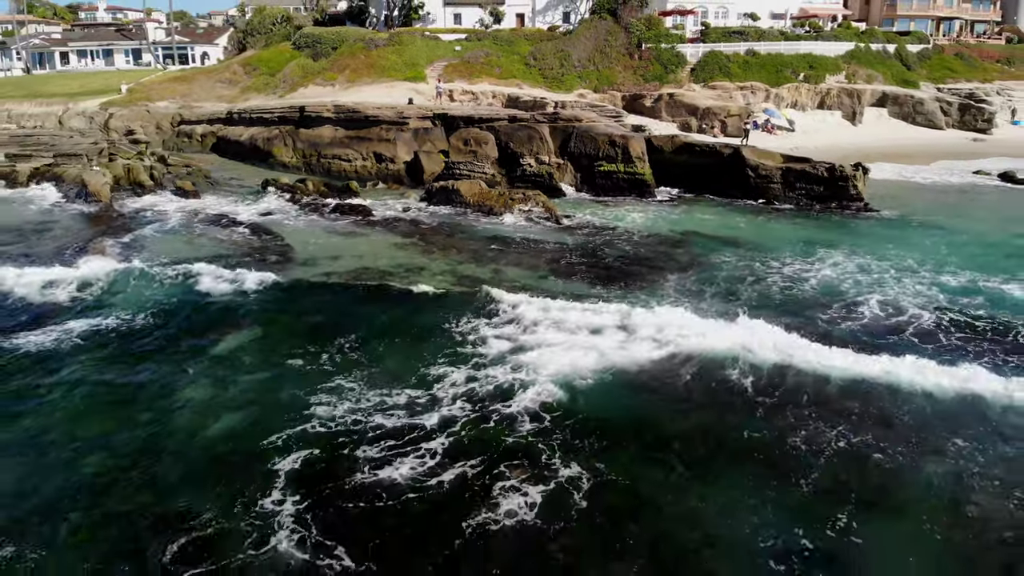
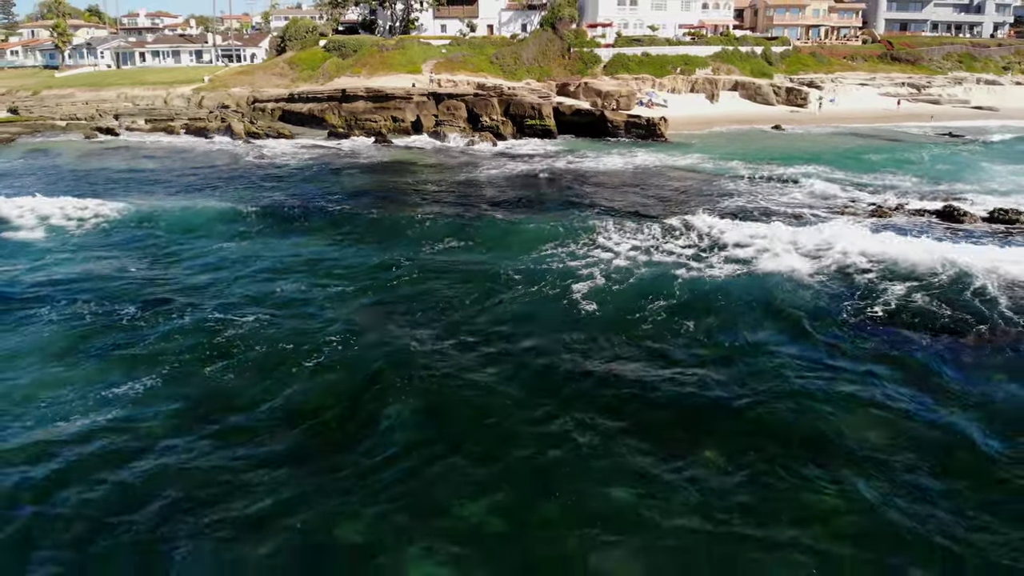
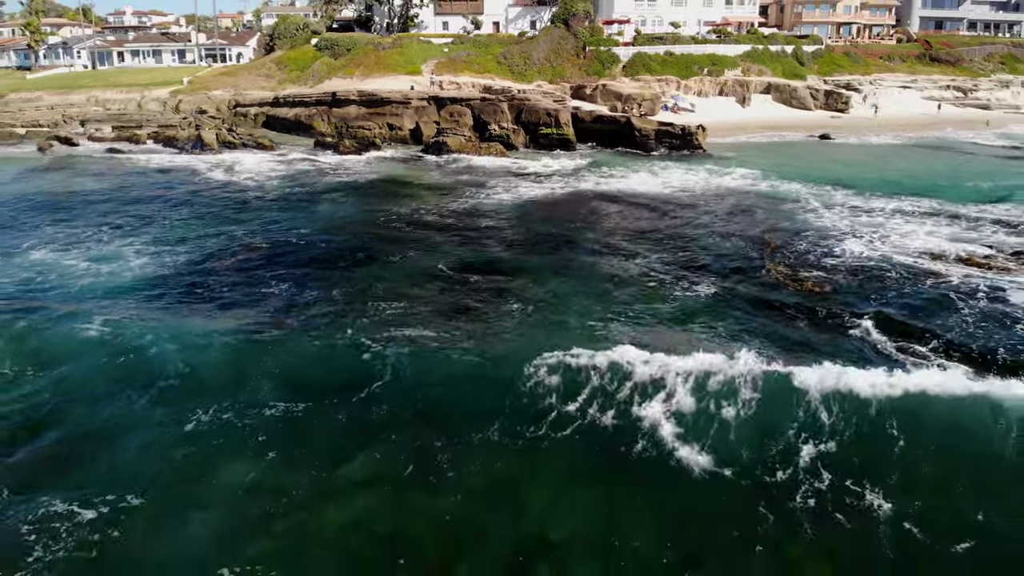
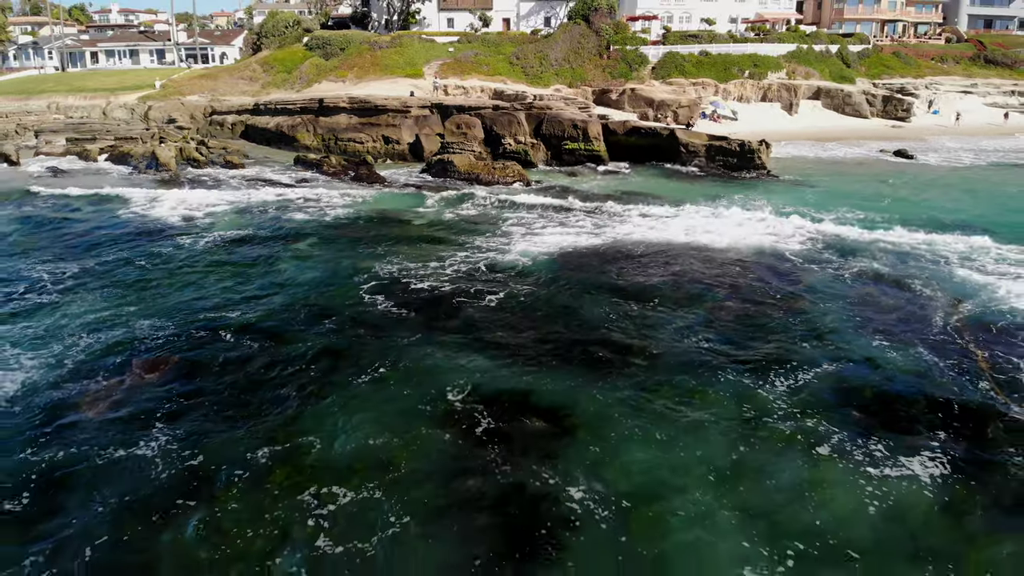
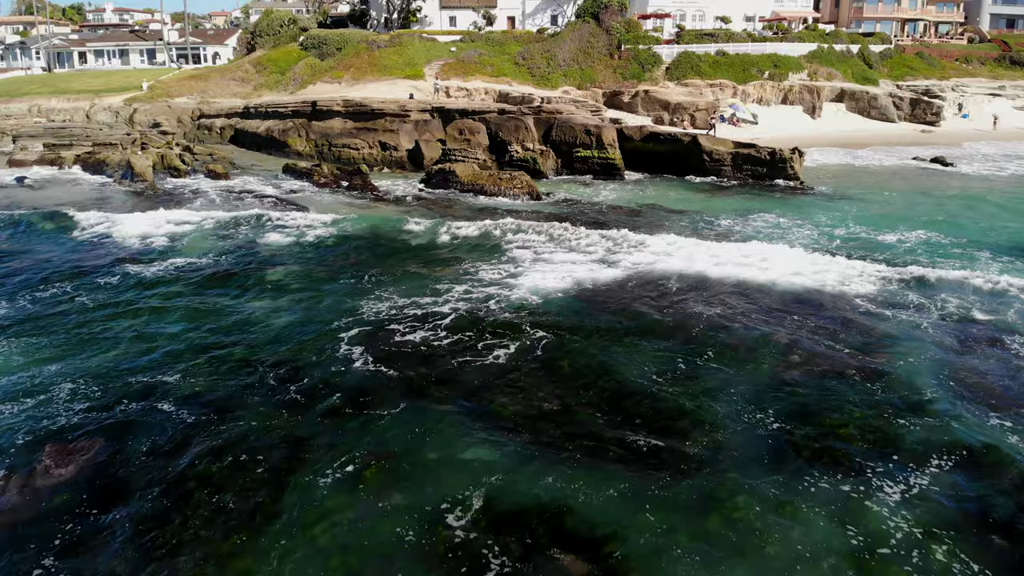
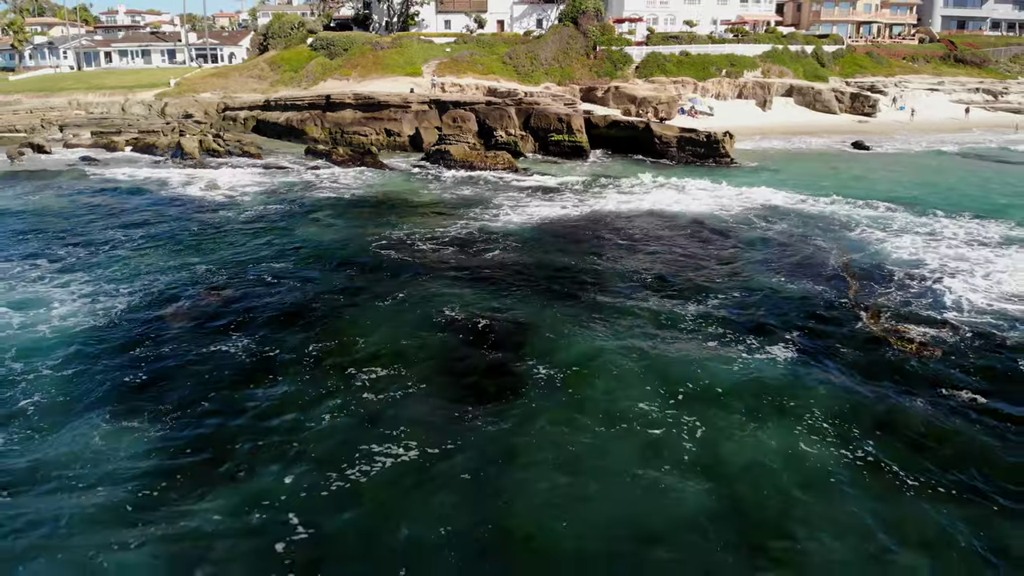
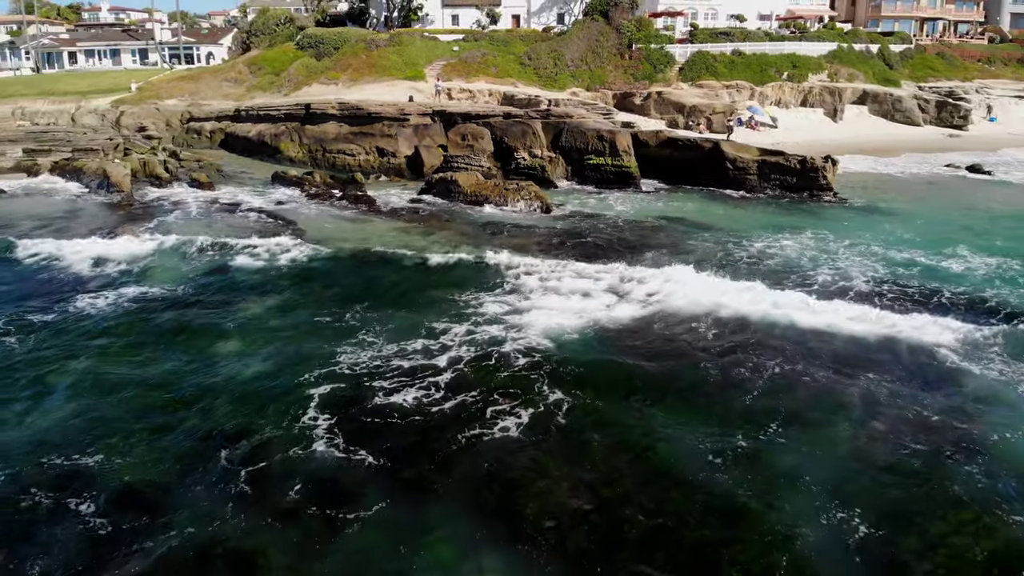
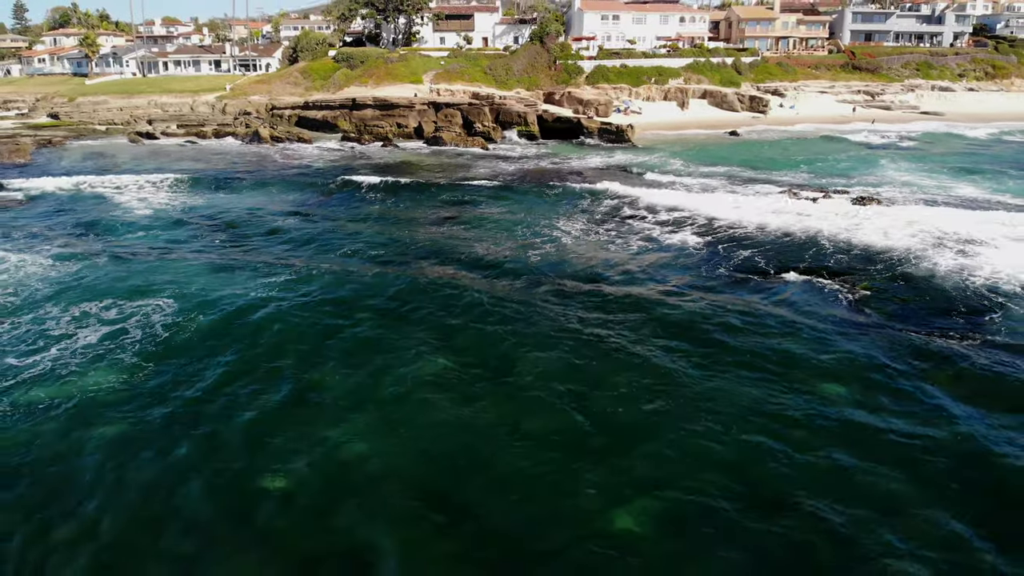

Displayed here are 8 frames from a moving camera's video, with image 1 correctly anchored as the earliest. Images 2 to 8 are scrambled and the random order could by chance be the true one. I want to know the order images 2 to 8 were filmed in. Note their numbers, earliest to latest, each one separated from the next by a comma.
7, 5, 4, 6, 3, 2, 8
